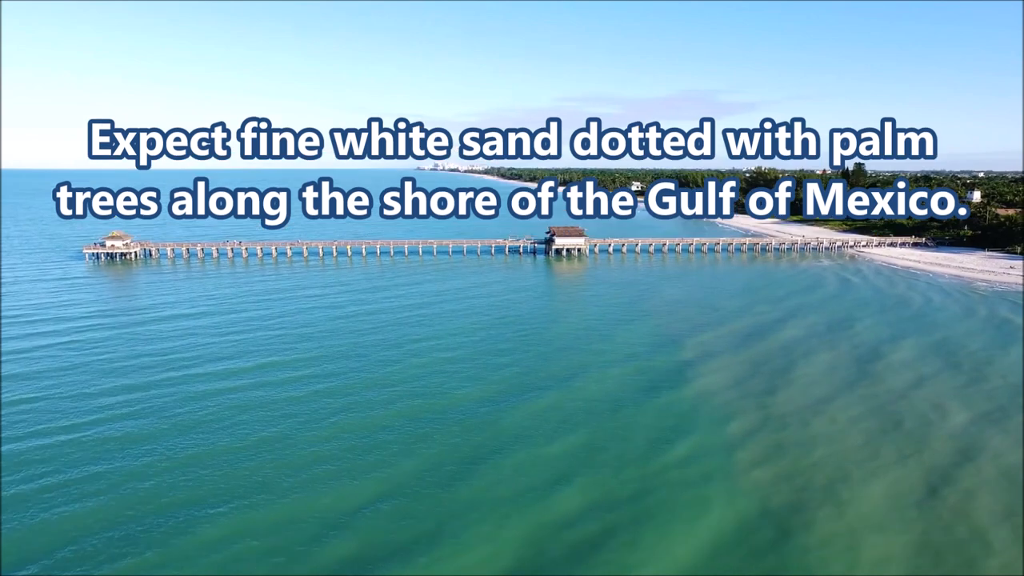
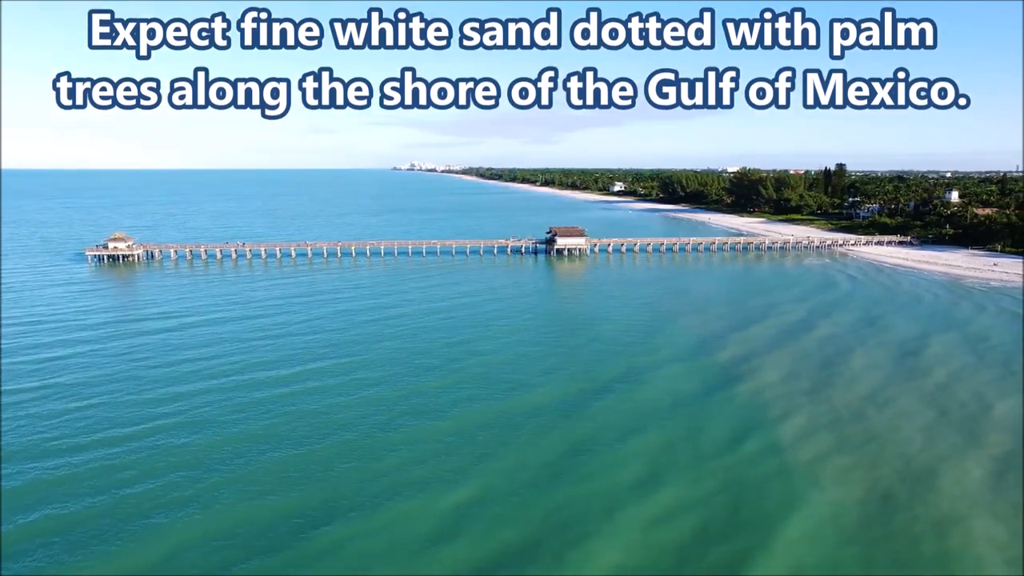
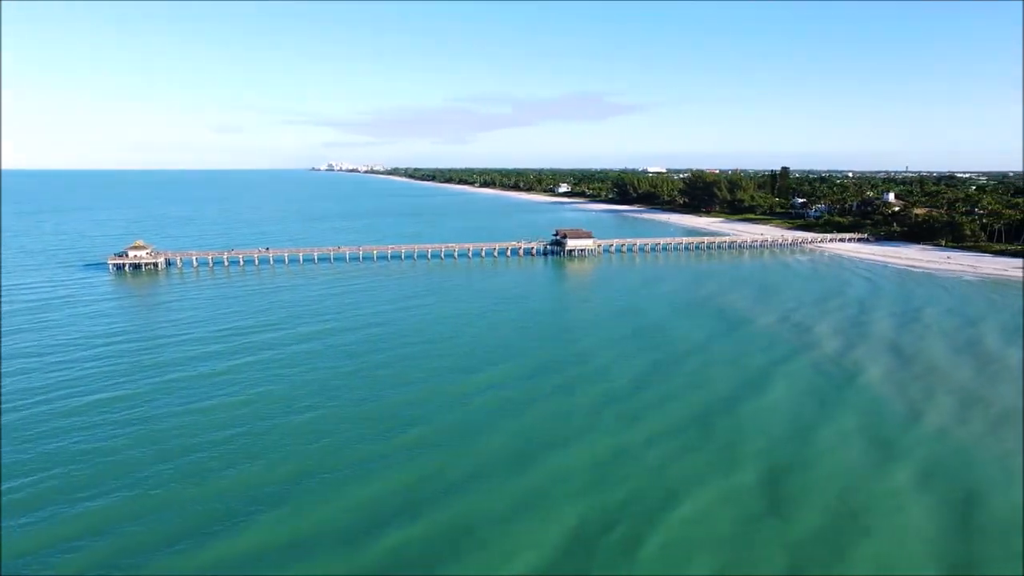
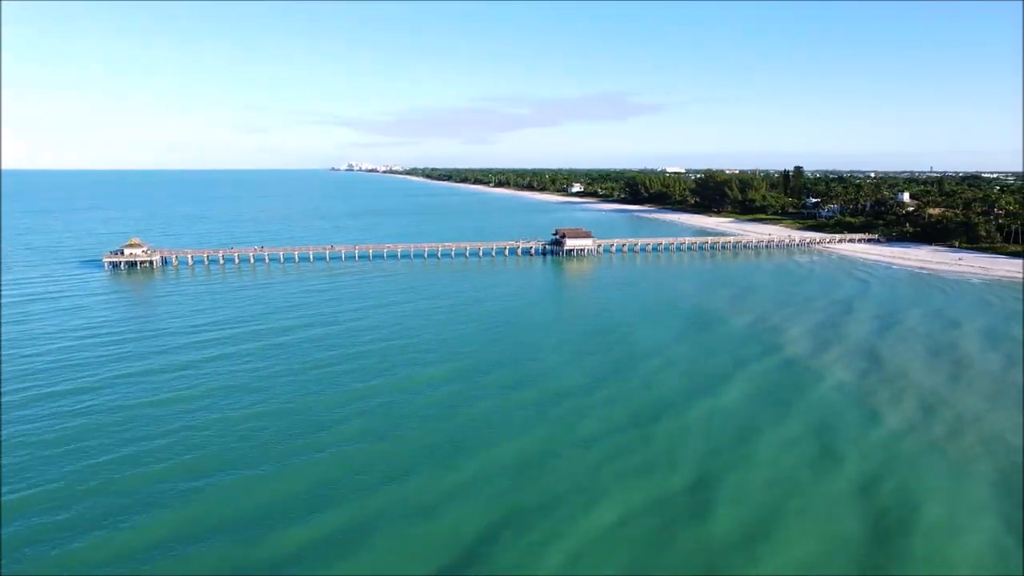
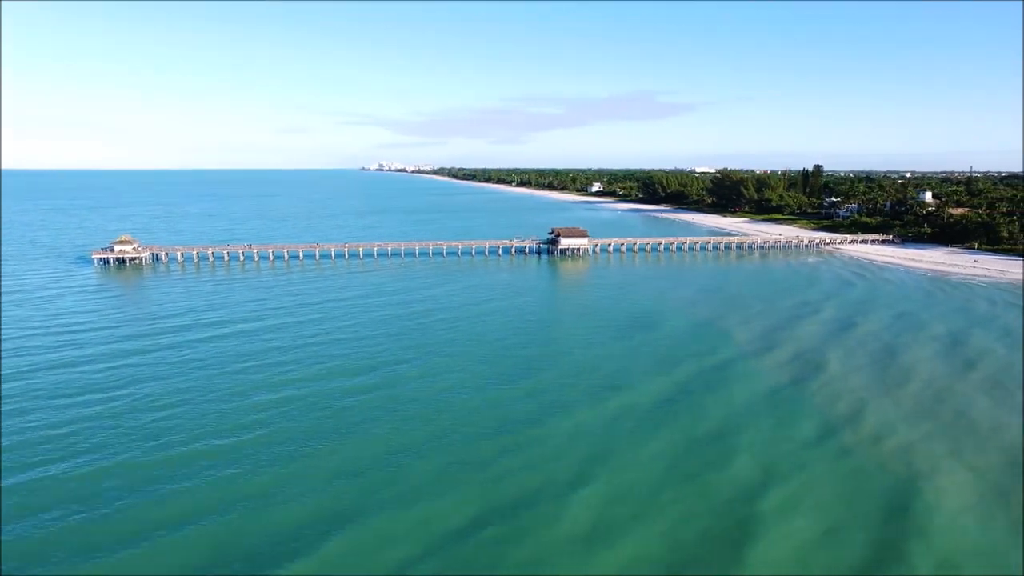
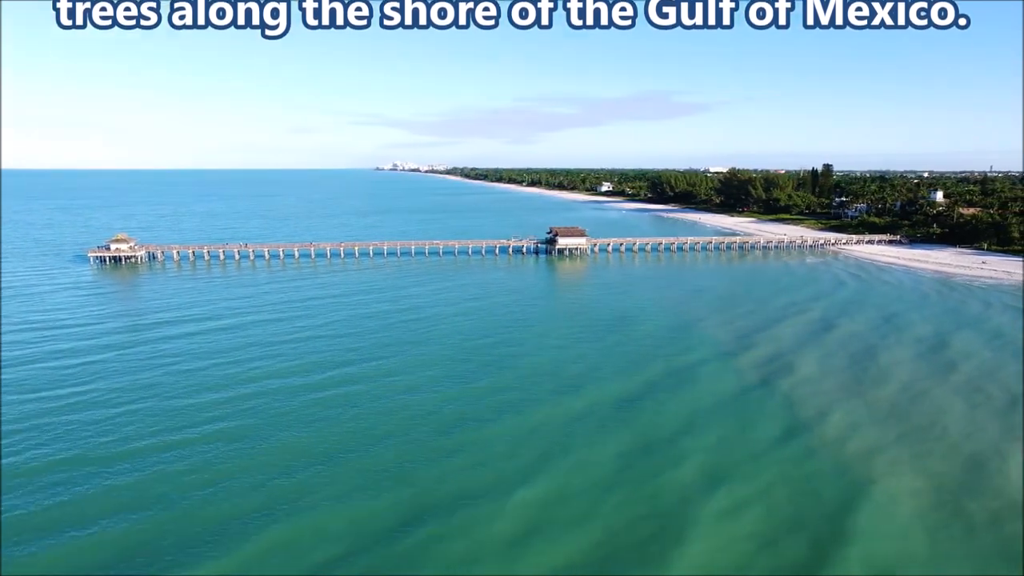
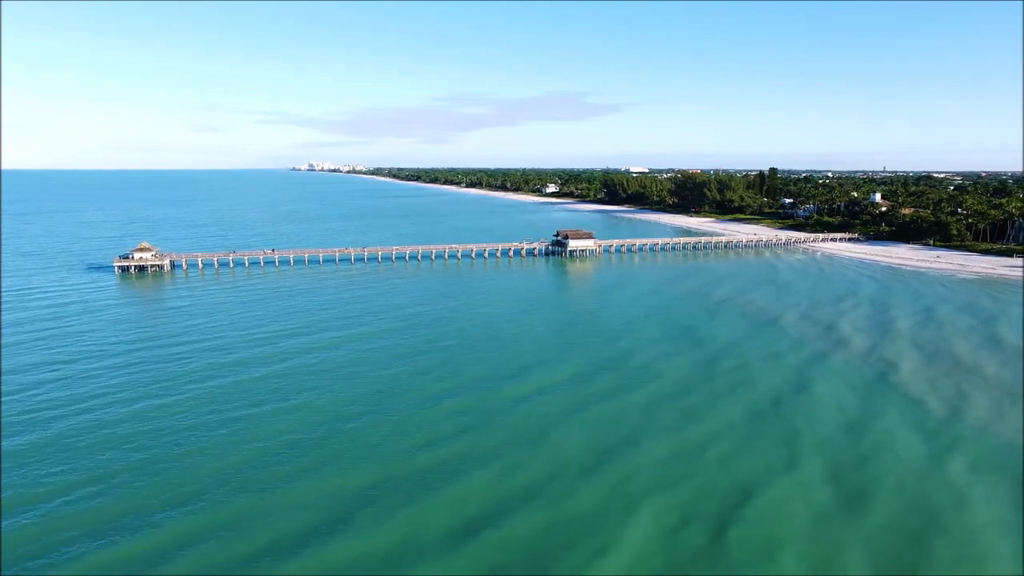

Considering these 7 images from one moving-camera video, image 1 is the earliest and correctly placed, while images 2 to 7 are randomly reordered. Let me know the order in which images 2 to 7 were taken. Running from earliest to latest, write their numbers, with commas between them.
2, 6, 5, 4, 3, 7
